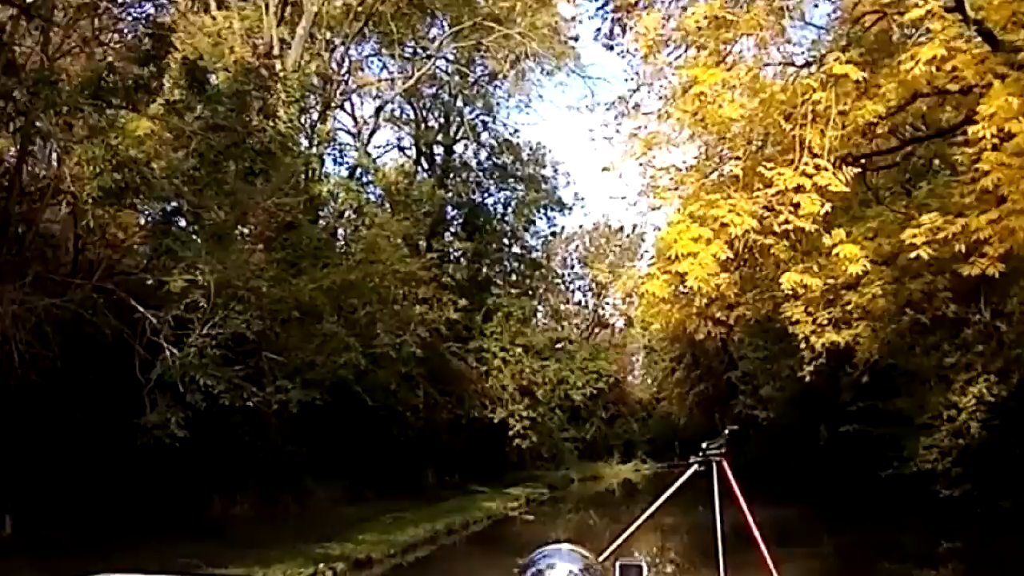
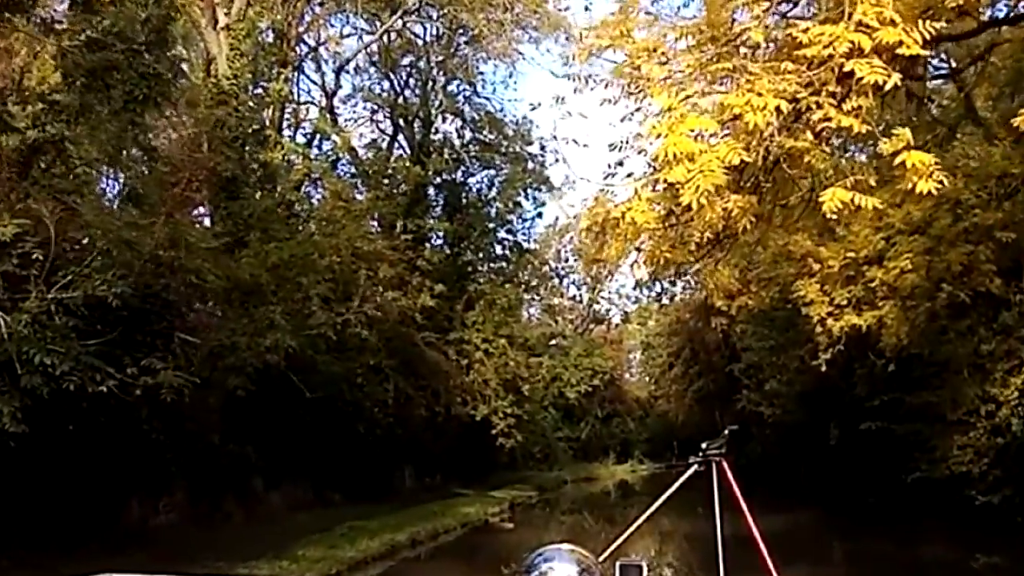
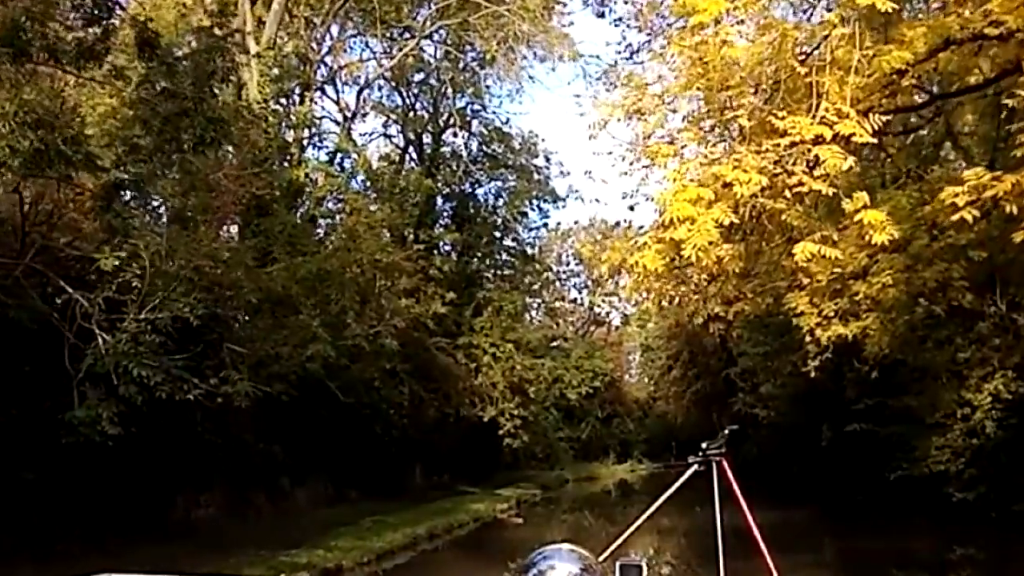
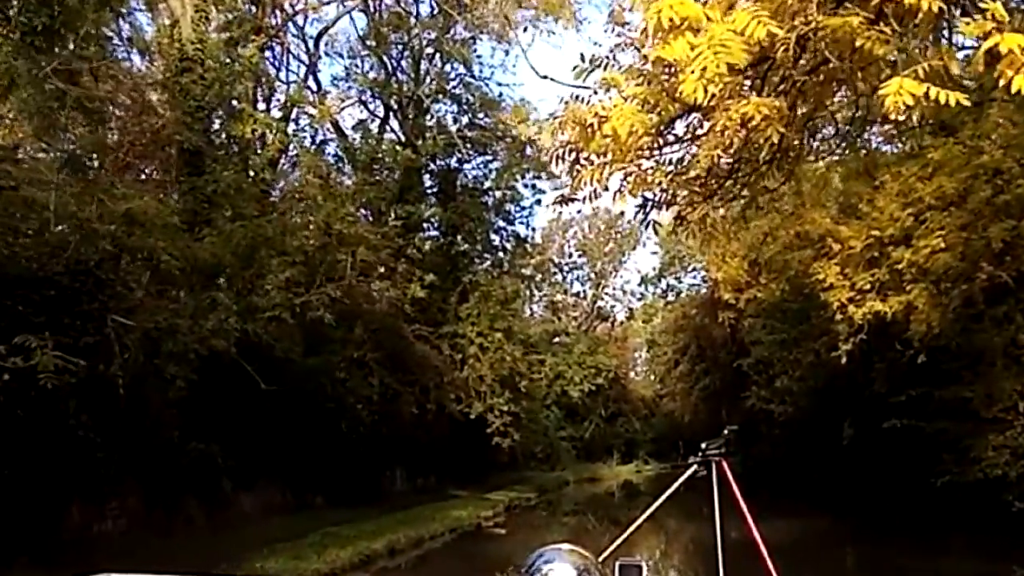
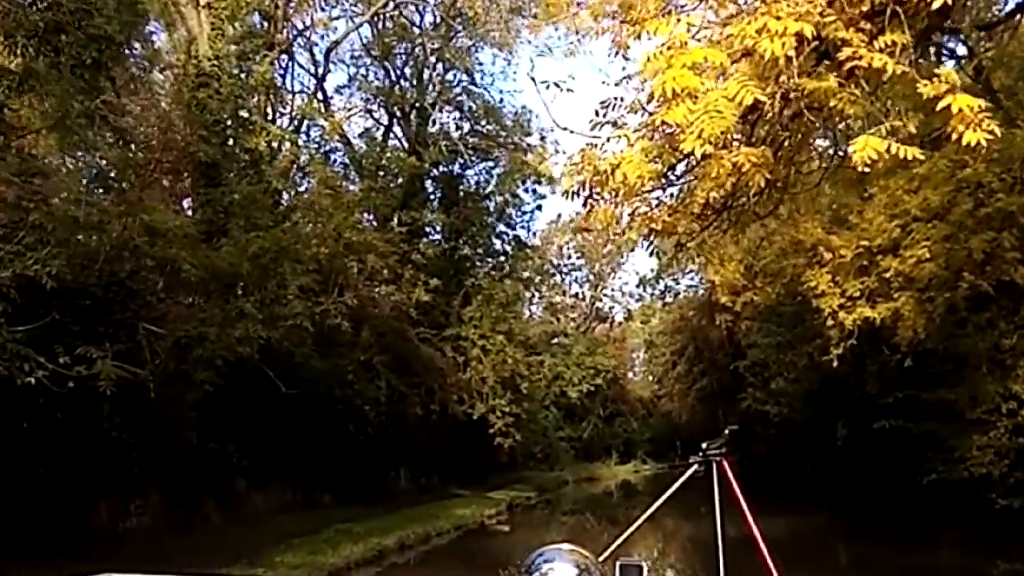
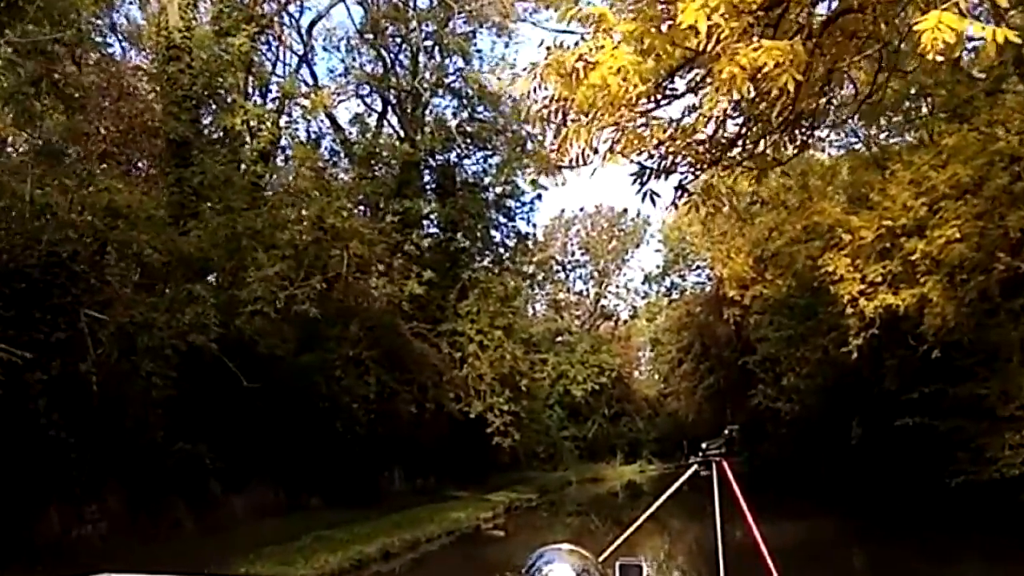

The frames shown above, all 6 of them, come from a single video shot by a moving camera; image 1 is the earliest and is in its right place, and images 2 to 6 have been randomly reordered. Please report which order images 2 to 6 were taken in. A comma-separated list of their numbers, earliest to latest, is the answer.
3, 2, 5, 4, 6
